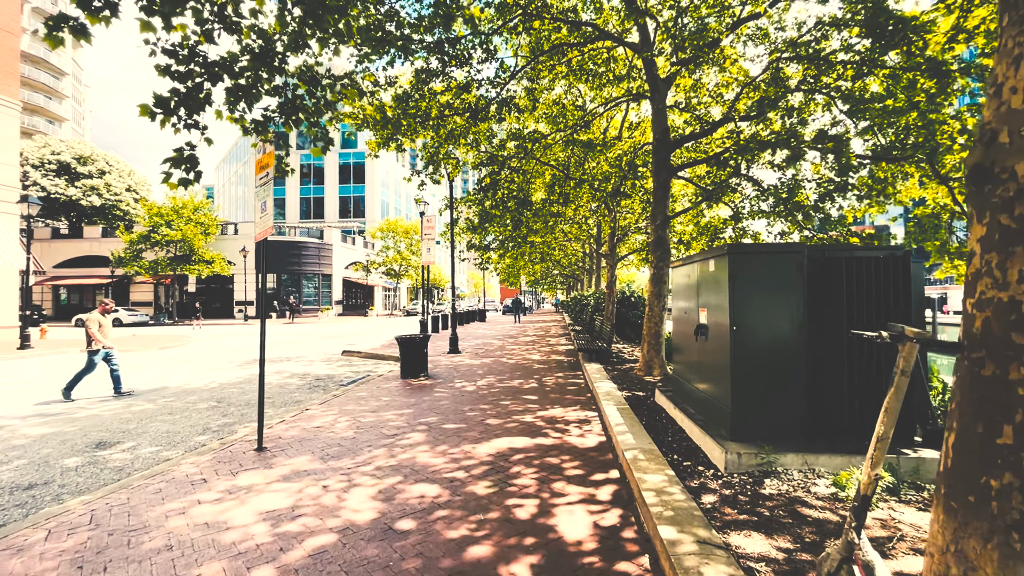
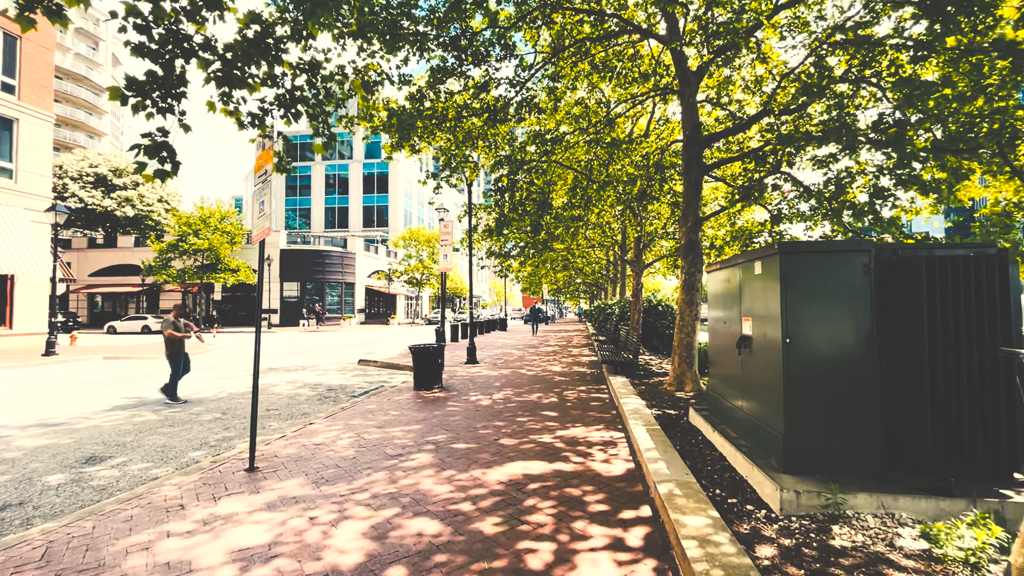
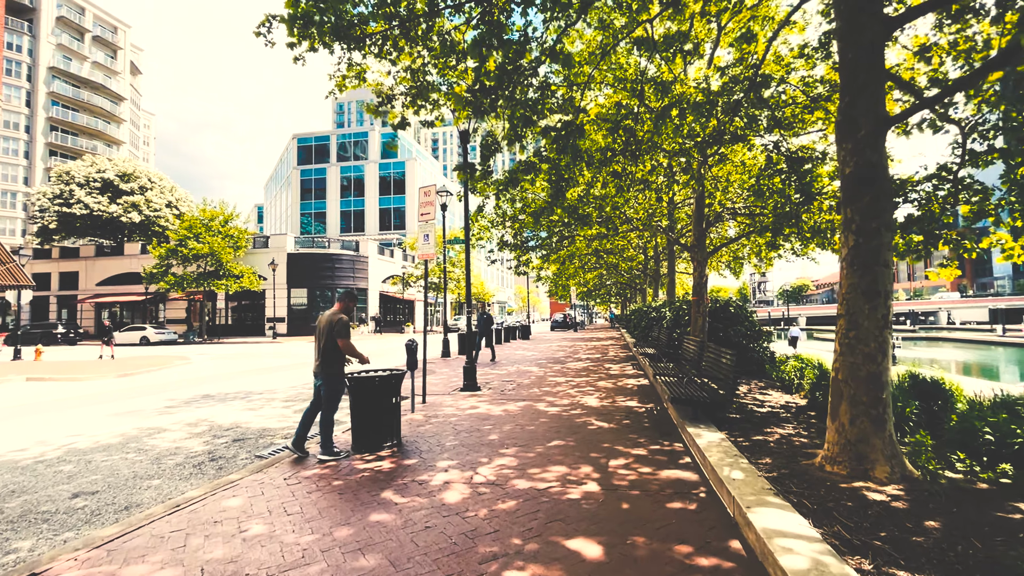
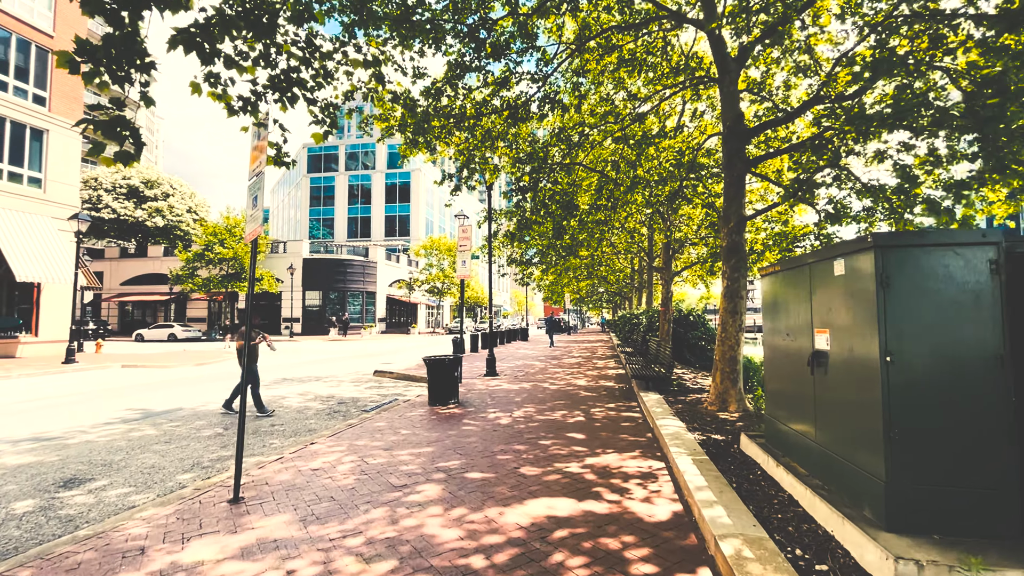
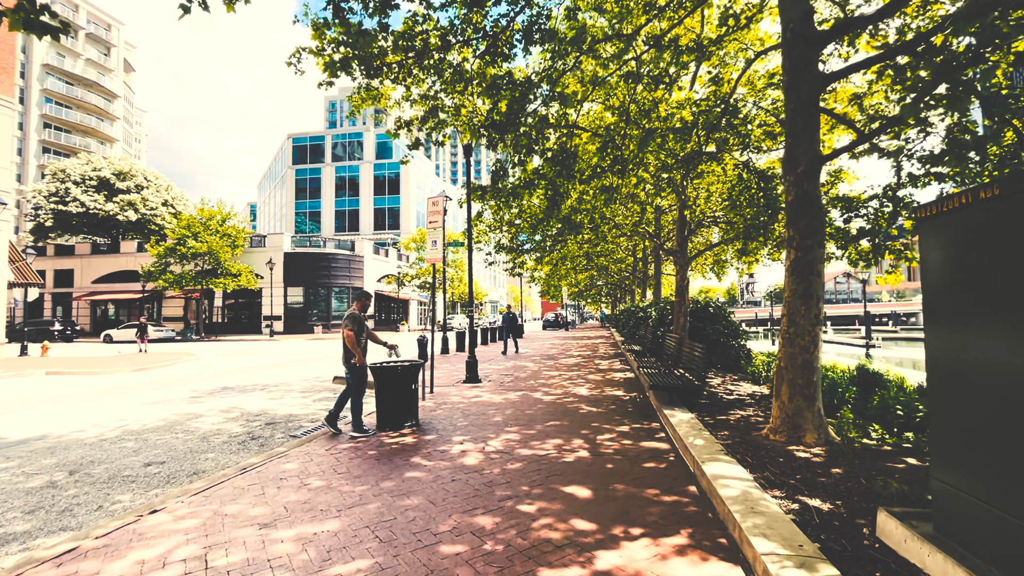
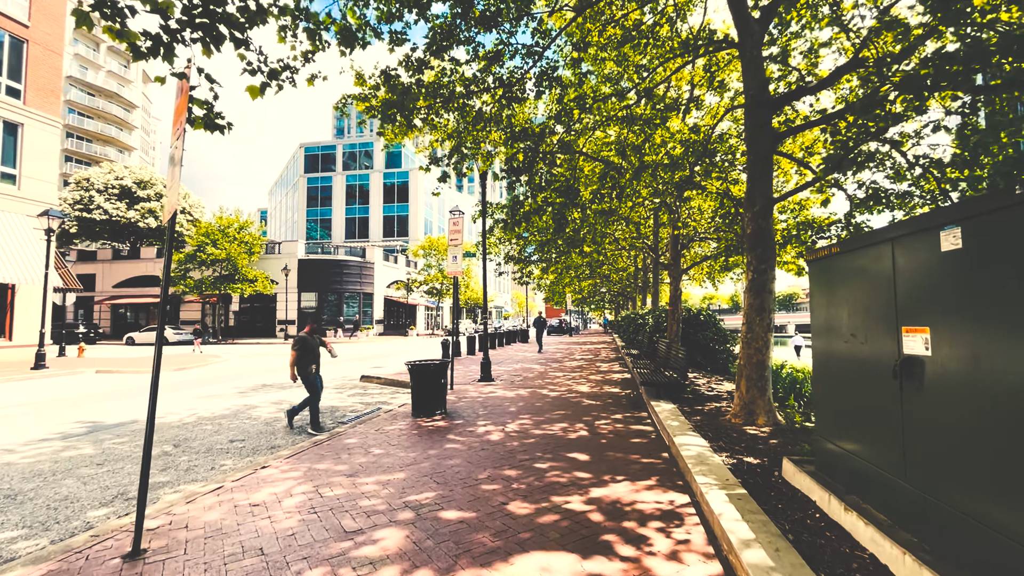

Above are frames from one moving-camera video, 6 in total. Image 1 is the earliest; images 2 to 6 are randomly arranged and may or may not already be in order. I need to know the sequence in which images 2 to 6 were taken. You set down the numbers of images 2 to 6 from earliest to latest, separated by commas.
2, 4, 6, 5, 3
